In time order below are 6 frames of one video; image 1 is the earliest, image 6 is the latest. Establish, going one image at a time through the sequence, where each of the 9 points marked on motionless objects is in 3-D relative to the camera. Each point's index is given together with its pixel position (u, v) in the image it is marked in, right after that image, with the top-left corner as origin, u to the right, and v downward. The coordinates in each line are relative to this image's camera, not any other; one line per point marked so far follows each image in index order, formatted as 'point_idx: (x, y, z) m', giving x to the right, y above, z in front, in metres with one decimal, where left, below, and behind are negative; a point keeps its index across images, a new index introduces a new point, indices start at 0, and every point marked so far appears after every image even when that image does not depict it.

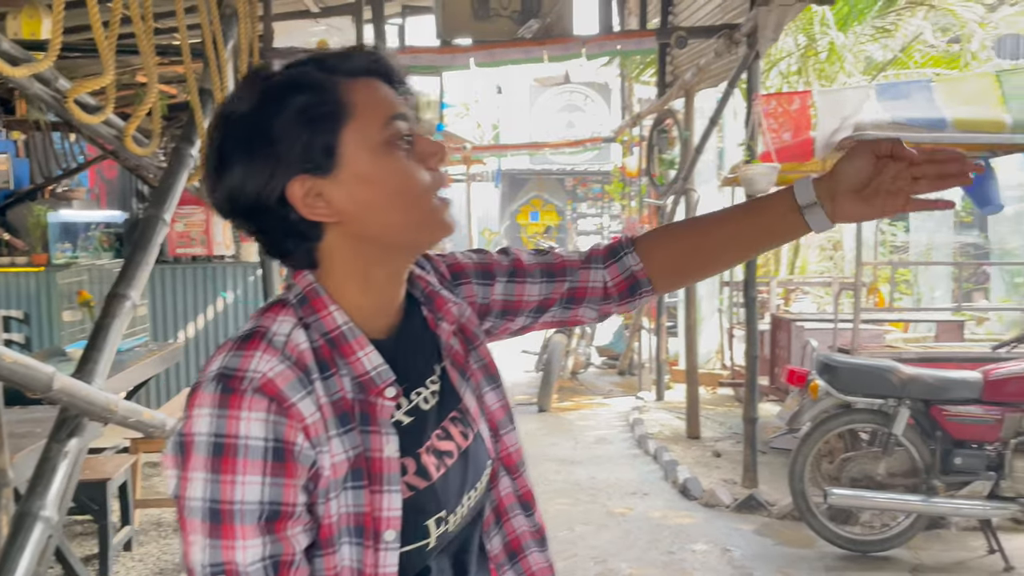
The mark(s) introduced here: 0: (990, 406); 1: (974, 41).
0: (+2.2, -0.5, +3.7) m
1: (+4.2, +2.3, +7.6) m
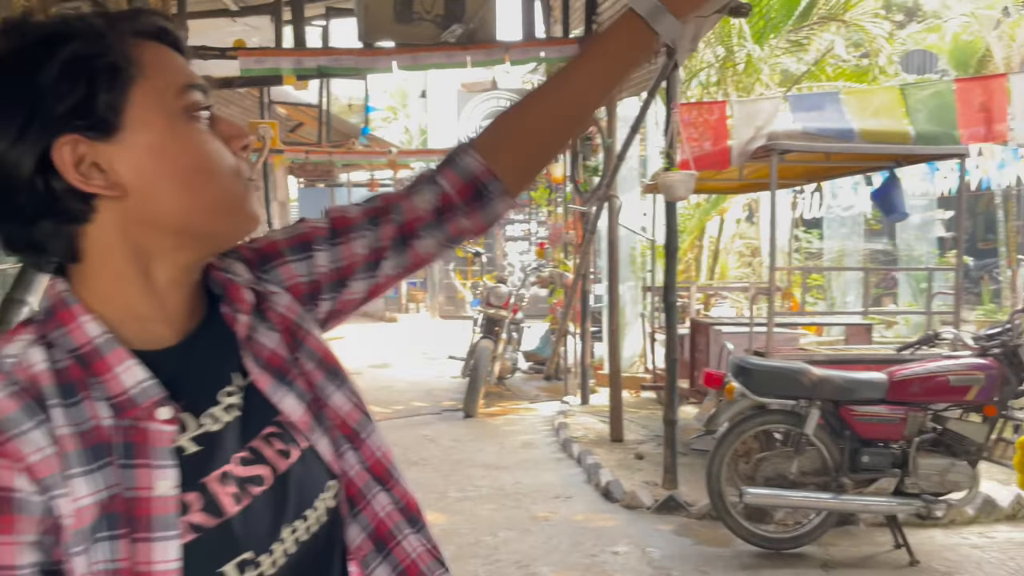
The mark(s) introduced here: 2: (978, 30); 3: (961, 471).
0: (+1.8, -0.6, +3.9) m
1: (+3.6, +2.2, +7.9) m
2: (+5.9, +3.3, +10.4) m
3: (+2.0, -0.8, +3.7) m
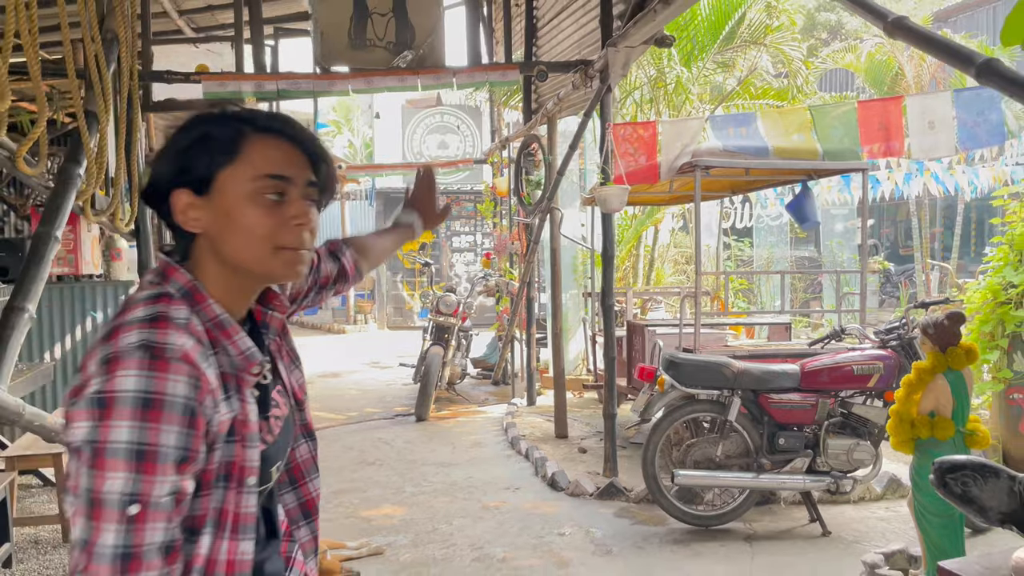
0: (+1.6, -0.6, +4.3) m
1: (+3.0, +2.2, +8.6) m
2: (+5.1, +3.2, +11.2) m
3: (+1.8, -0.8, +4.2) m
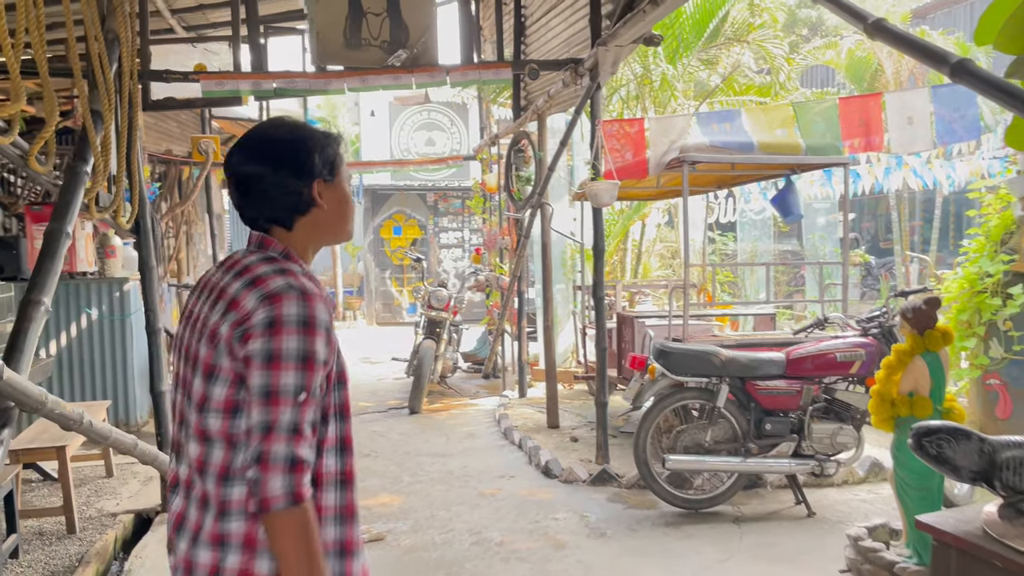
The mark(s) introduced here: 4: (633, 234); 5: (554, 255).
0: (+1.5, -0.5, +4.5) m
1: (+2.9, +2.3, +8.7) m
2: (+4.9, +3.3, +11.4) m
3: (+1.8, -0.8, +4.4) m
4: (+1.4, +0.6, +9.3) m
5: (+0.4, +0.3, +8.0) m
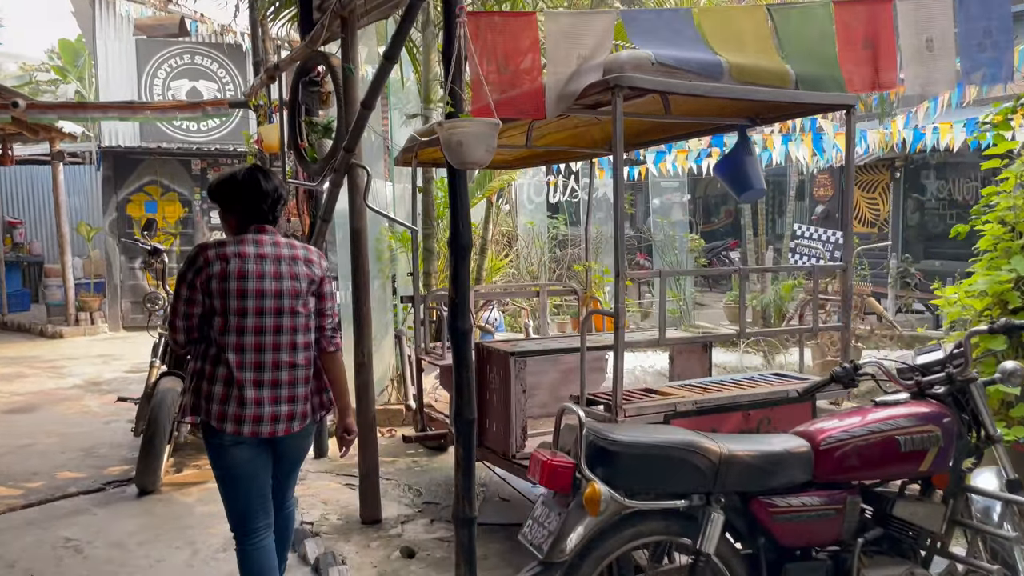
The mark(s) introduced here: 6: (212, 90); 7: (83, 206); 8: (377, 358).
0: (+0.9, -0.6, +2.5) m
1: (+1.2, +2.3, +6.8) m
2: (+2.6, +3.4, +9.9) m
3: (+1.2, -0.9, +2.4) m
4: (-0.4, +0.6, +7.1) m
5: (-1.0, +0.3, +5.6) m
6: (-4.0, +2.6, +11.0) m
7: (-6.6, +1.3, +12.8) m
8: (-0.9, -0.5, +5.7) m
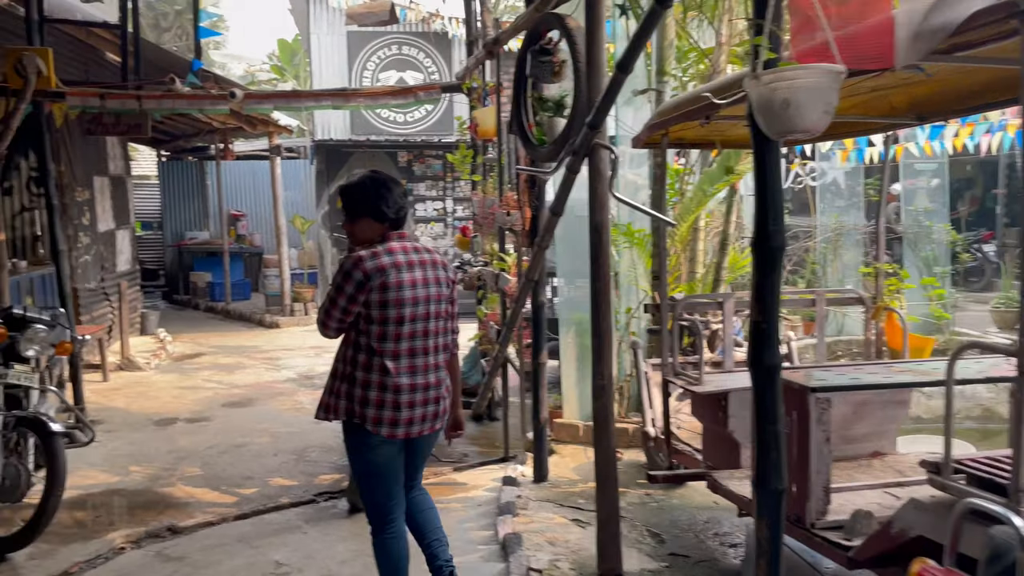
0: (+1.6, -0.7, +1.5) m
1: (+2.9, +2.3, +5.6) m
2: (+4.9, +3.4, +8.2) m
3: (+1.9, -0.9, +1.3) m
4: (+1.4, +0.6, +6.2) m
5: (+0.5, +0.3, +4.9) m
6: (-1.2, +2.7, +10.8) m
7: (-3.4, +1.4, +13.1) m
8: (+0.5, -0.5, +5.0) m
